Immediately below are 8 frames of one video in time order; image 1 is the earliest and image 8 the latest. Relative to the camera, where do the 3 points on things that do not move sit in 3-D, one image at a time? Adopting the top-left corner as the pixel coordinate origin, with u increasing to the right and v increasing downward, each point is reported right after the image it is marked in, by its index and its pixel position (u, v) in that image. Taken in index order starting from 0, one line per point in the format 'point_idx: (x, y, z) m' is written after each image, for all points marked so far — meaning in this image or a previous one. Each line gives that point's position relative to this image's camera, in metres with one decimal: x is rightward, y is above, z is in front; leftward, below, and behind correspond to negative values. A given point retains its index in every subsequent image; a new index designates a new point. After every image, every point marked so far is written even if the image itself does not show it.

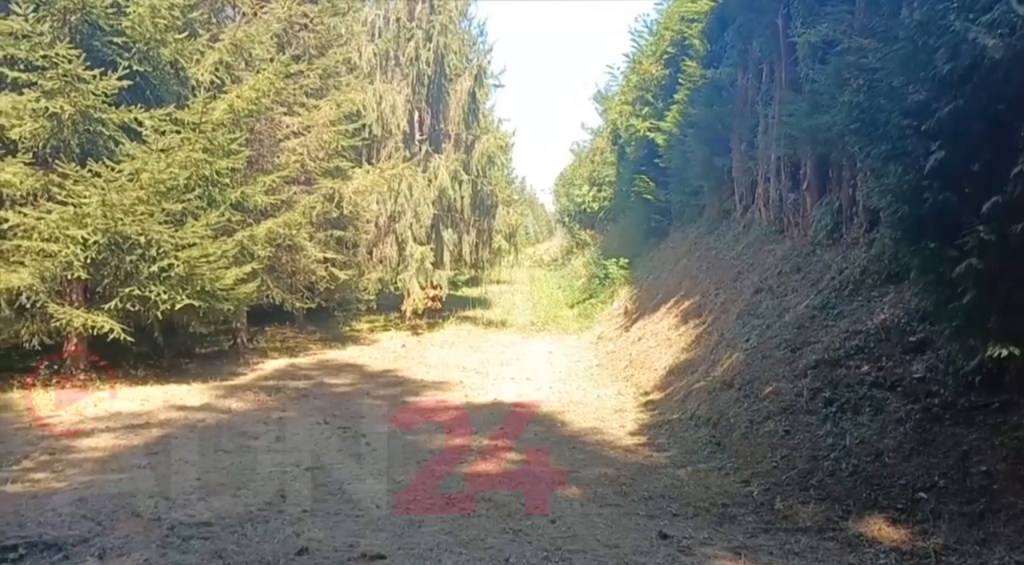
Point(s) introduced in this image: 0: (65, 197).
0: (-5.1, +1.0, +10.0) m
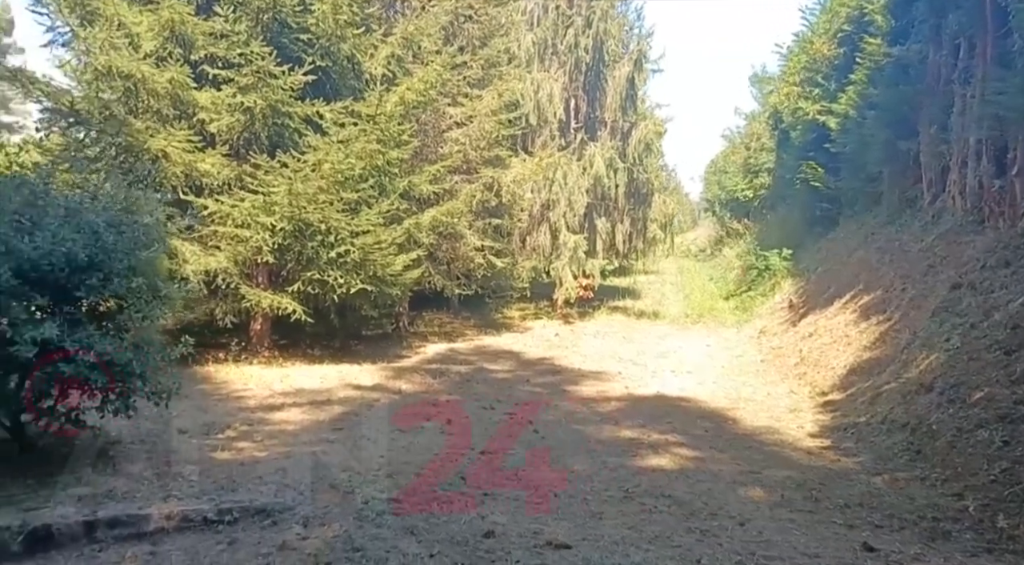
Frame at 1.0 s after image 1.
0: (-3.2, +1.2, +10.6) m
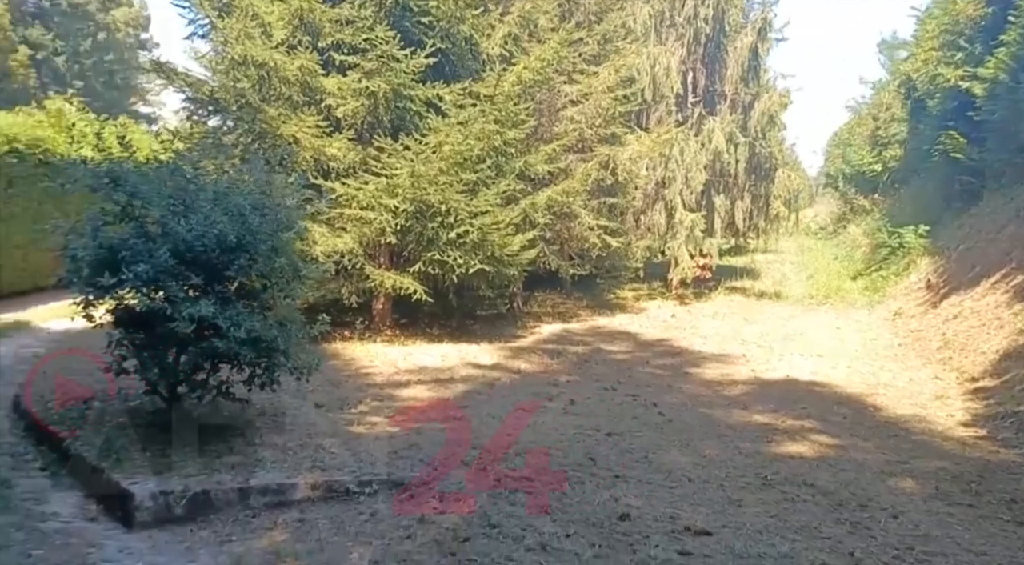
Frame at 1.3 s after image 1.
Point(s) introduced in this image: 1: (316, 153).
0: (-1.7, +1.4, +10.9) m
1: (-2.4, +1.6, +10.7) m
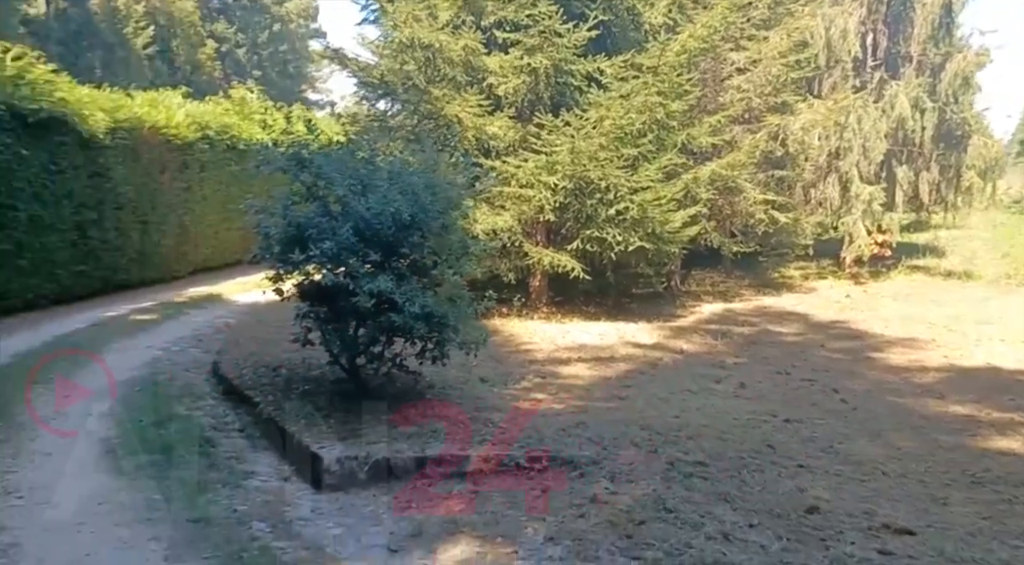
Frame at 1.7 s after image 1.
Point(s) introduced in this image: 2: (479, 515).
0: (+0.3, +1.7, +10.8) m
1: (-0.4, +1.9, +10.8) m
2: (-0.2, -1.2, +4.3) m
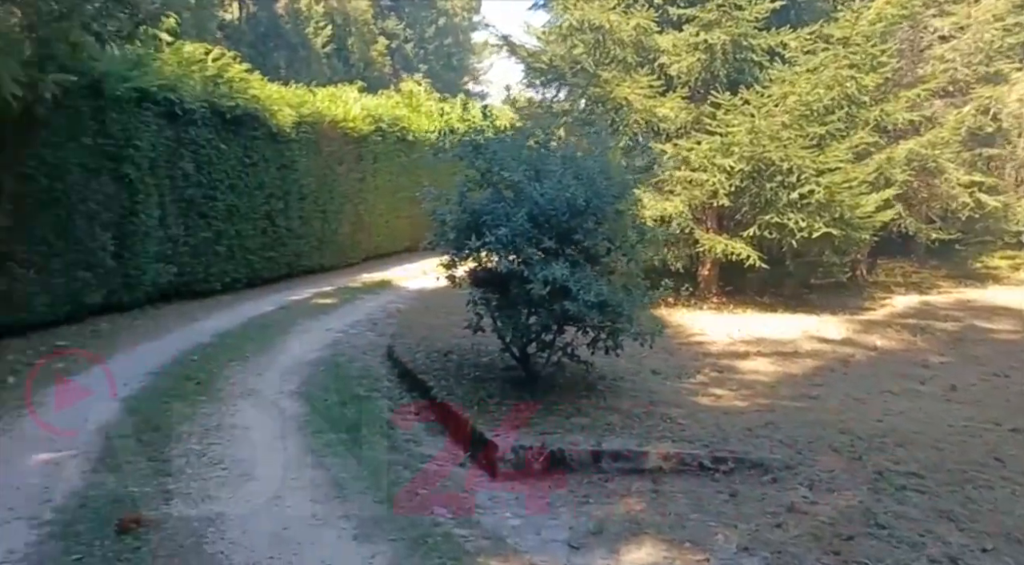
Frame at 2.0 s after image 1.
0: (+2.4, +1.8, +10.4) m
1: (+1.7, +2.0, +10.5) m
2: (+0.7, -1.1, +4.1) m
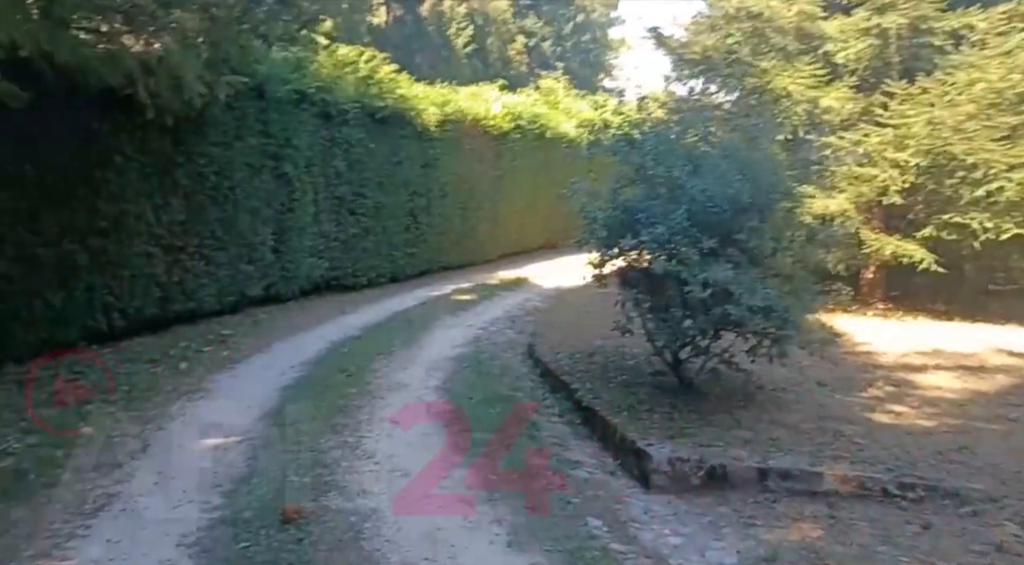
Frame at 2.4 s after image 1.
0: (+4.1, +1.8, +9.7) m
1: (+3.4, +2.0, +9.9) m
2: (+1.4, -1.1, +3.7) m
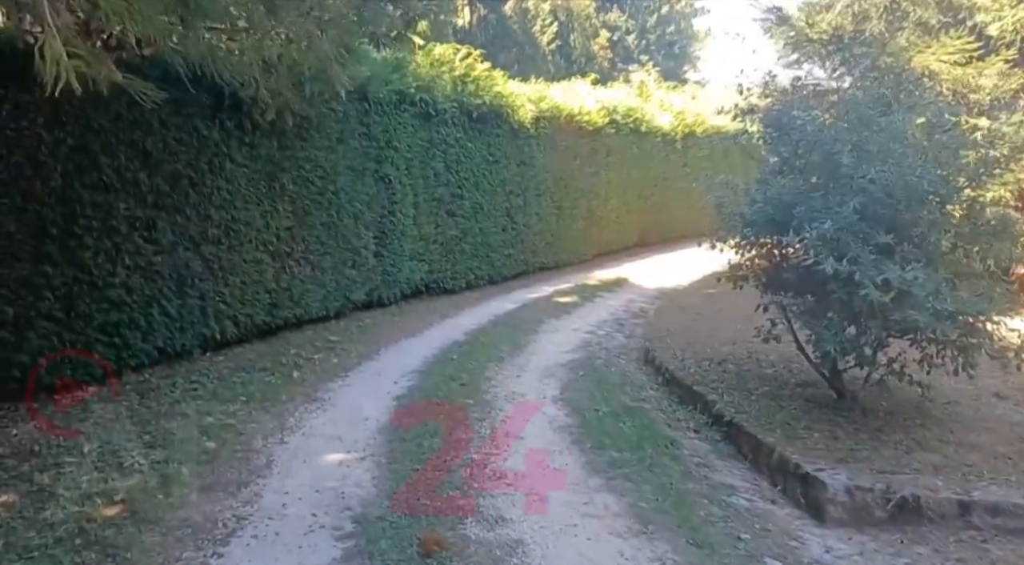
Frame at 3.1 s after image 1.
0: (+5.3, +1.8, +8.8) m
1: (+4.6, +2.0, +9.1) m
2: (+2.1, -1.2, +3.1) m
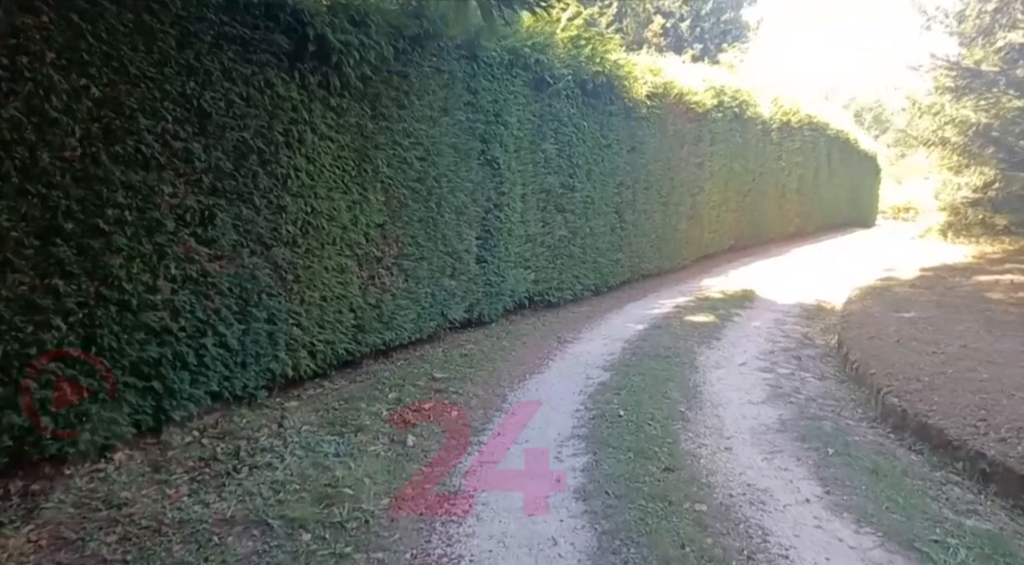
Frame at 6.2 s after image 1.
0: (+6.7, +1.5, +6.1) m
1: (+6.0, +1.7, +6.4) m
2: (+3.3, -1.4, +0.6) m
